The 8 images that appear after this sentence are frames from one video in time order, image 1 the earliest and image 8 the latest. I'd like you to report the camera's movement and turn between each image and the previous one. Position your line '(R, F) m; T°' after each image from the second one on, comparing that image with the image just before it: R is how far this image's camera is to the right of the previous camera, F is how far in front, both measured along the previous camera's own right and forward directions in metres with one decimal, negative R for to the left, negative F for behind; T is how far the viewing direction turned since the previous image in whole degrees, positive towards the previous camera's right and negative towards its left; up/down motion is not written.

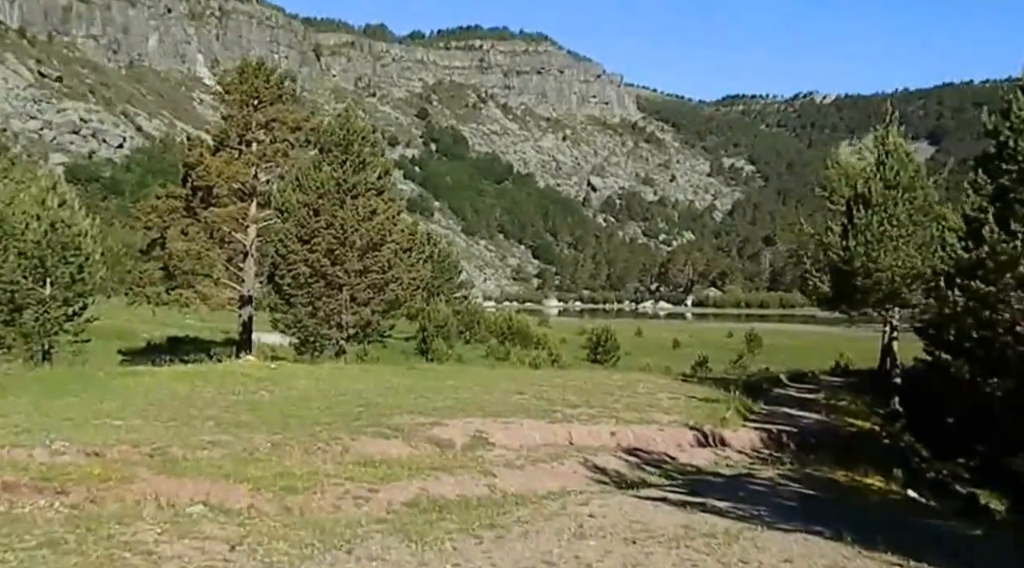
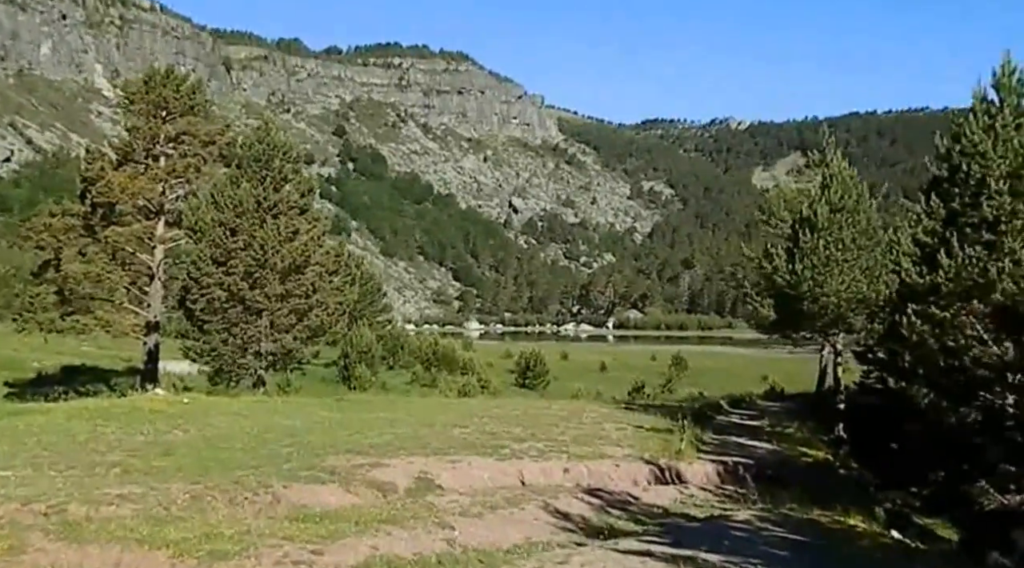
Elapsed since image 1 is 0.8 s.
(-0.6, +2.1) m; +4°
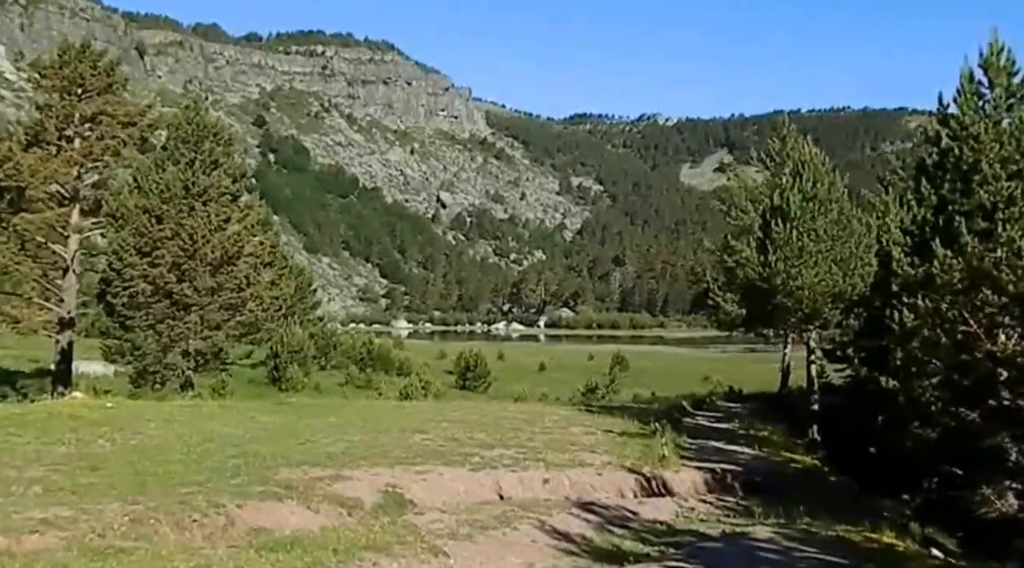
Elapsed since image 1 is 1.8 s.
(-1.1, +2.5) m; +4°
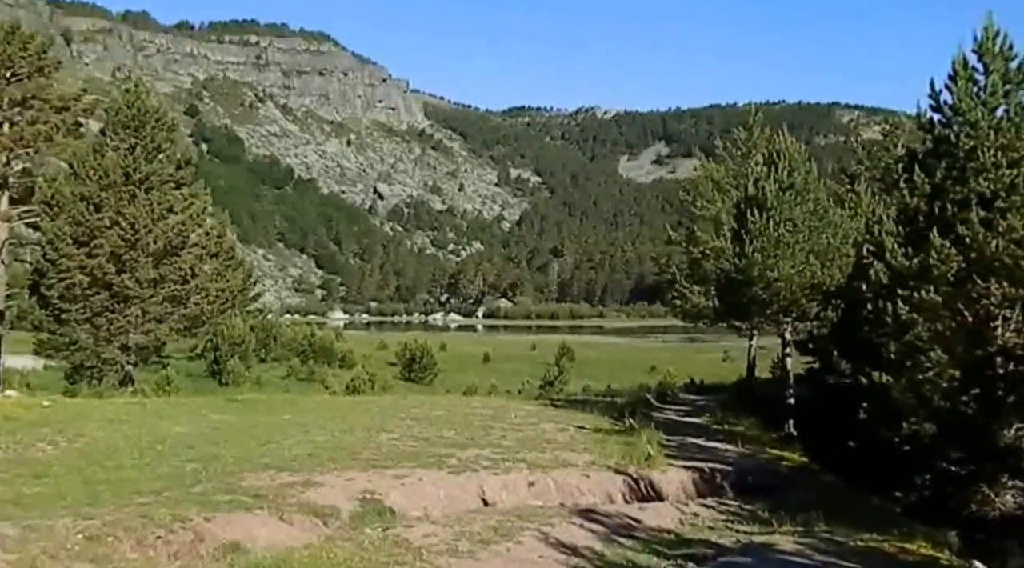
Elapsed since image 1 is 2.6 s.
(-1.0, +1.7) m; +3°
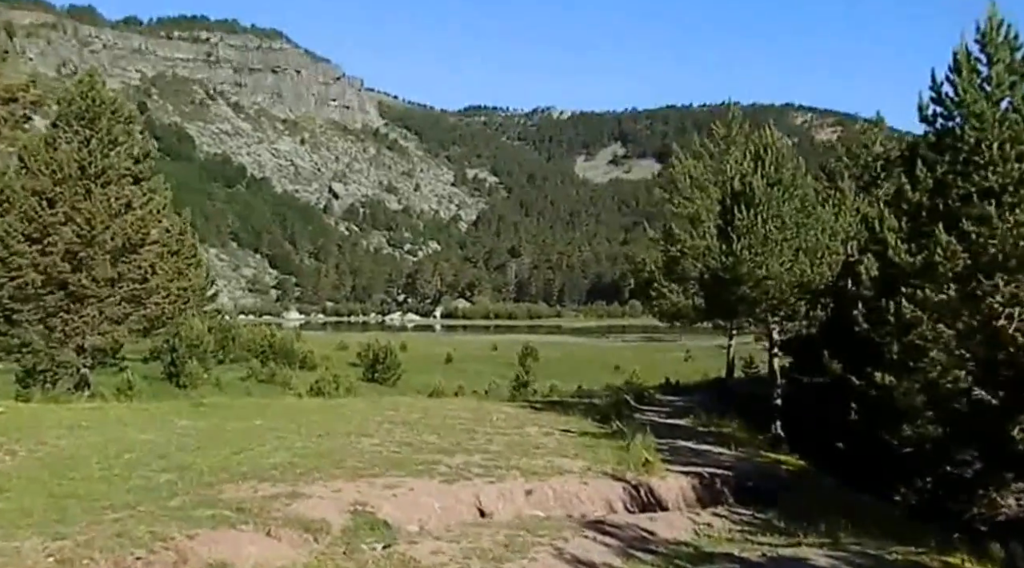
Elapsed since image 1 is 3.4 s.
(-0.8, +1.3) m; +2°
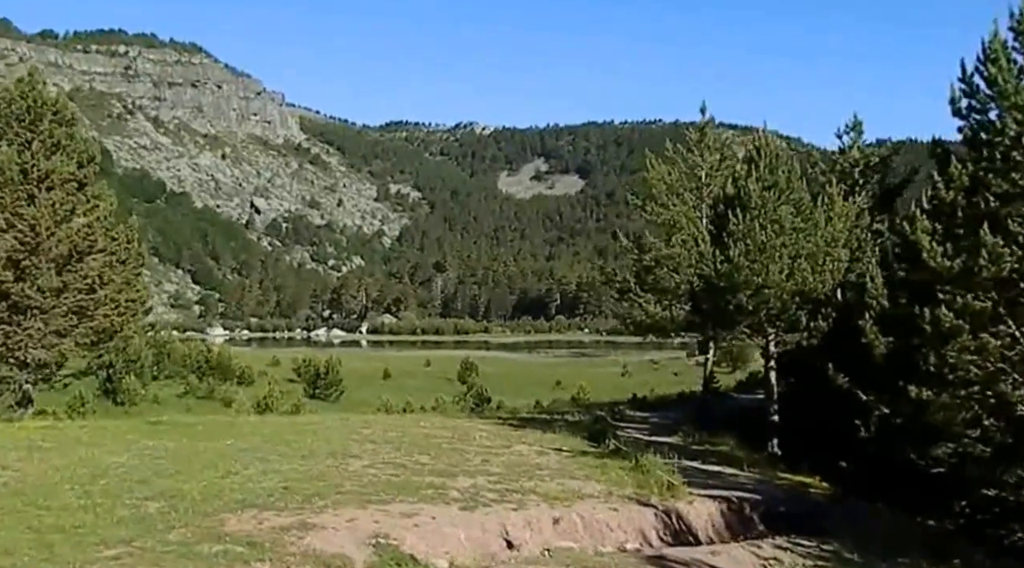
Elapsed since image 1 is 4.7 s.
(-1.8, +2.1) m; +4°
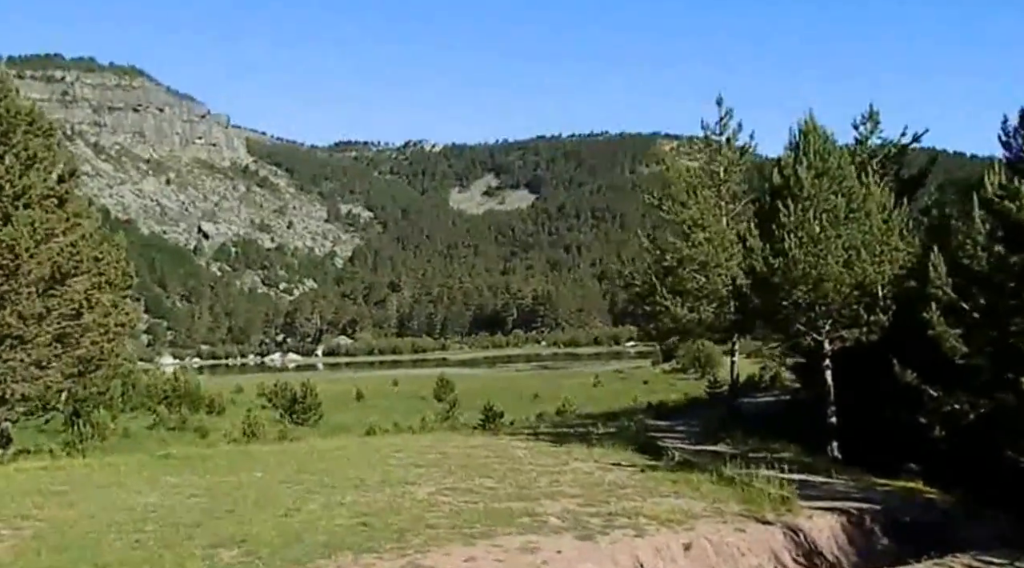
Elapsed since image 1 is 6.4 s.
(-2.4, +2.6) m; +3°
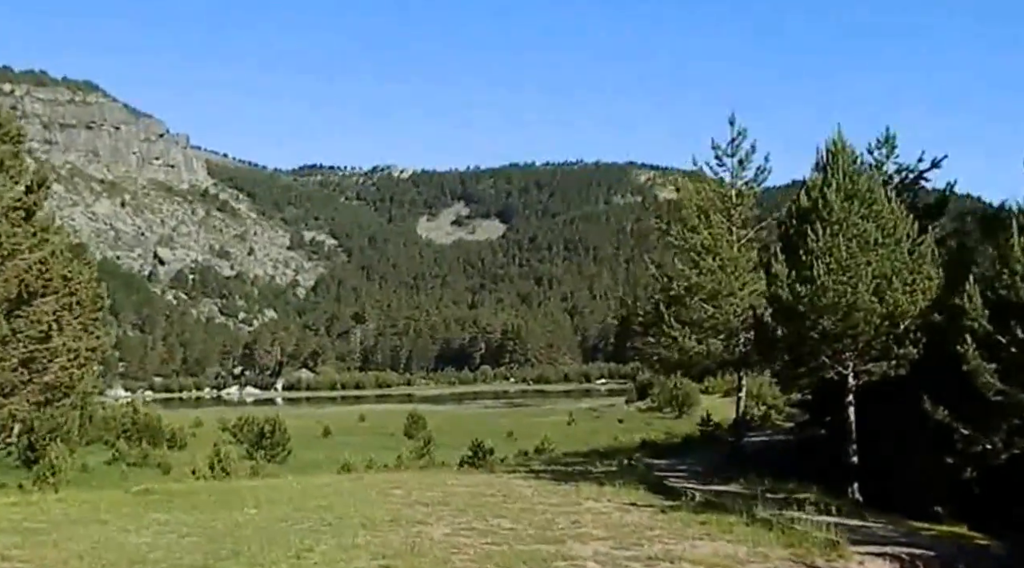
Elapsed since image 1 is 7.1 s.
(-1.0, +1.5) m; +2°
